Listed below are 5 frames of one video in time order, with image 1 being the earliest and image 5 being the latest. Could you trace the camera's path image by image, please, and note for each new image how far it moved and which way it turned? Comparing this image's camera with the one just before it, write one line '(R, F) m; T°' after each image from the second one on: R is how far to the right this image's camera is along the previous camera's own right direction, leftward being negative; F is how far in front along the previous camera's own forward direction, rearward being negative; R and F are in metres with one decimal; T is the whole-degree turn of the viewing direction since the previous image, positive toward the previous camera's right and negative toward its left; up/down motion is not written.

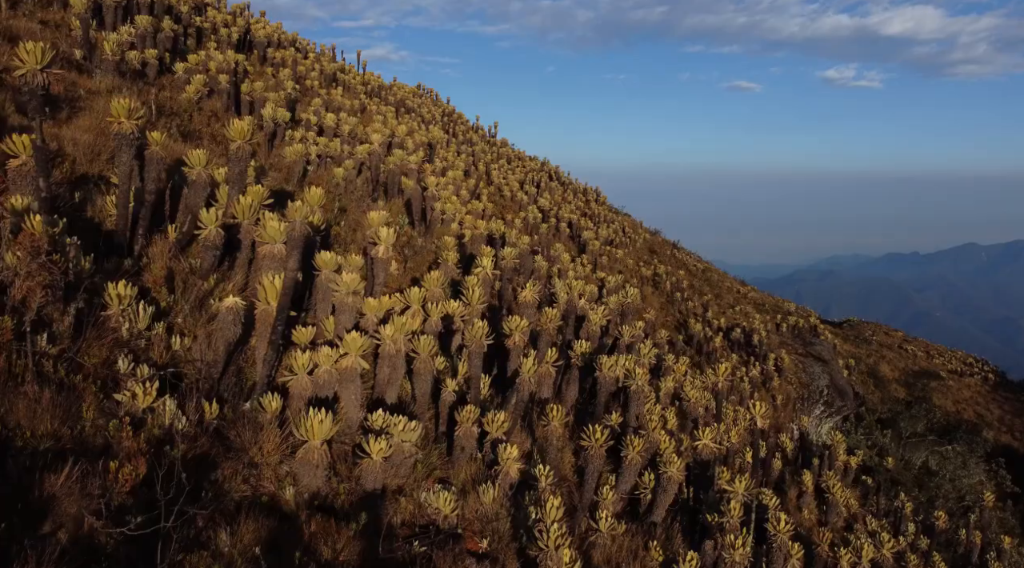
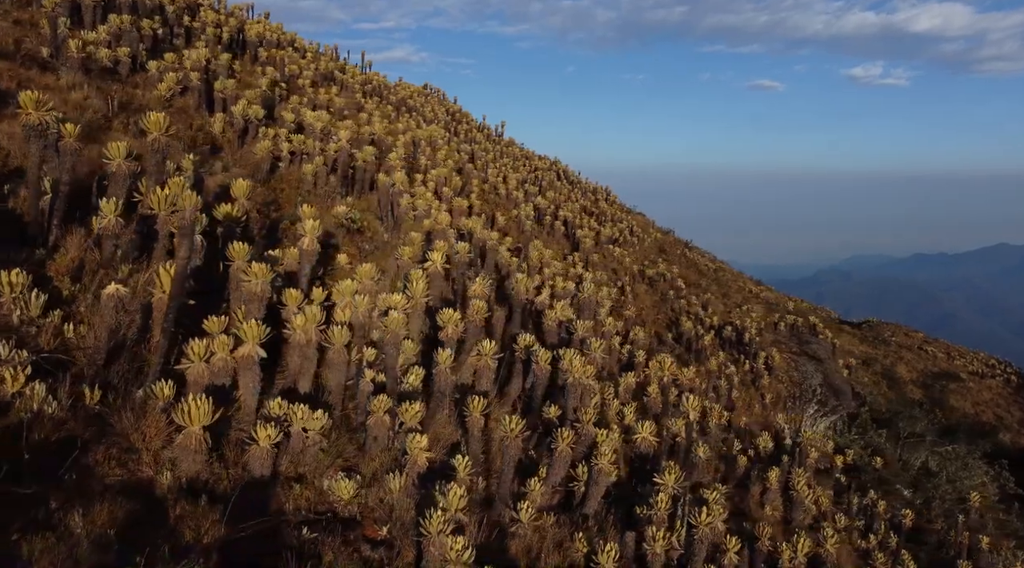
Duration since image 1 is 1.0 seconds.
(+0.8, 0.0) m; -1°
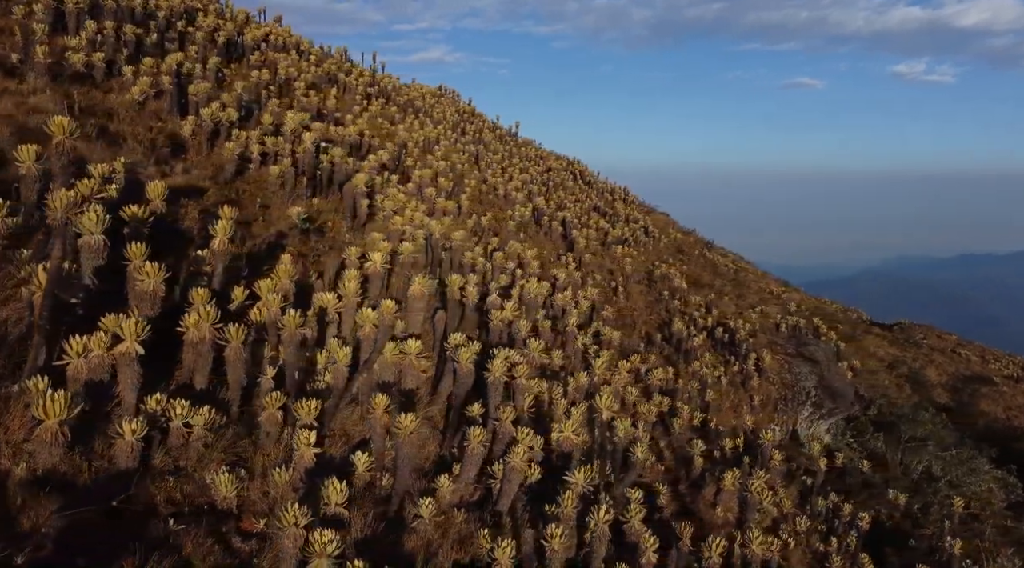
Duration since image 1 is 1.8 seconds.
(+1.1, -0.1) m; -2°
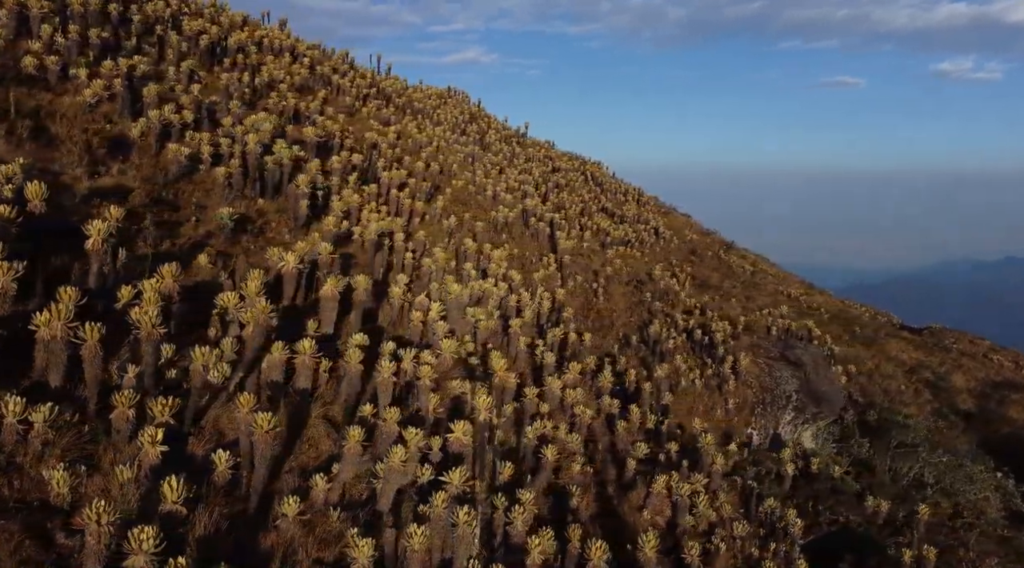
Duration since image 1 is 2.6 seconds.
(+1.5, 0.0) m; -2°
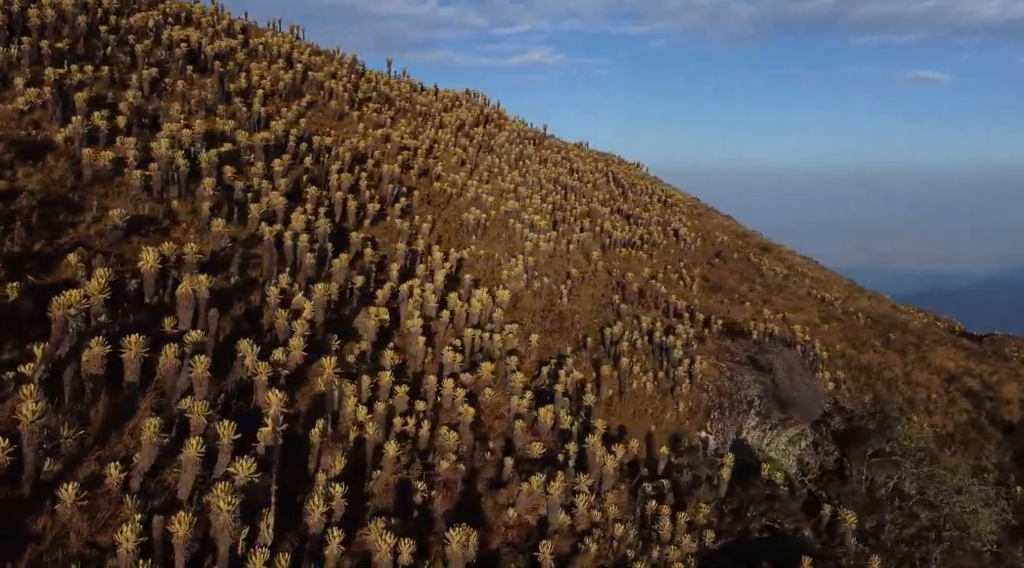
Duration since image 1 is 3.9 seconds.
(+2.7, -0.1) m; -4°
